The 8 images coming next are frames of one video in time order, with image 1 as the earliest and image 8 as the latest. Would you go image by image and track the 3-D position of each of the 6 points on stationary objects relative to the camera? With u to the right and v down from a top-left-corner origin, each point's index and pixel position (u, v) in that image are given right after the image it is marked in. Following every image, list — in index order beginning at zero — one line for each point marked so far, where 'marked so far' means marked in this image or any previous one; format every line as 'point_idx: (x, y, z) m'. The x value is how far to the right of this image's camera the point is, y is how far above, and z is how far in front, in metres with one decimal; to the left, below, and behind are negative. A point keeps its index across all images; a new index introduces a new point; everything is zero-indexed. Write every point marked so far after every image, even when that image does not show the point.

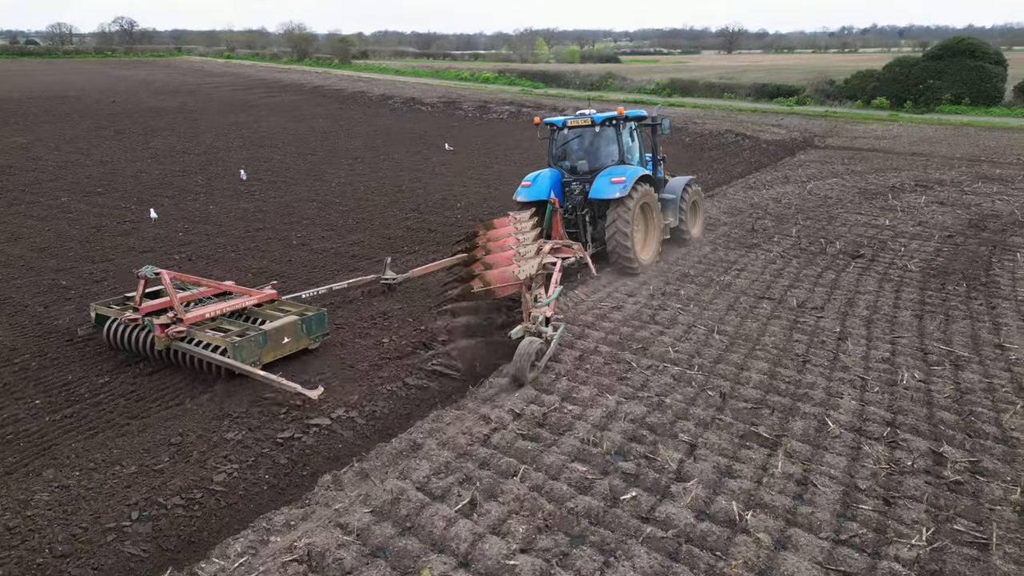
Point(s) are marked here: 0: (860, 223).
0: (+5.2, +1.0, +11.1) m
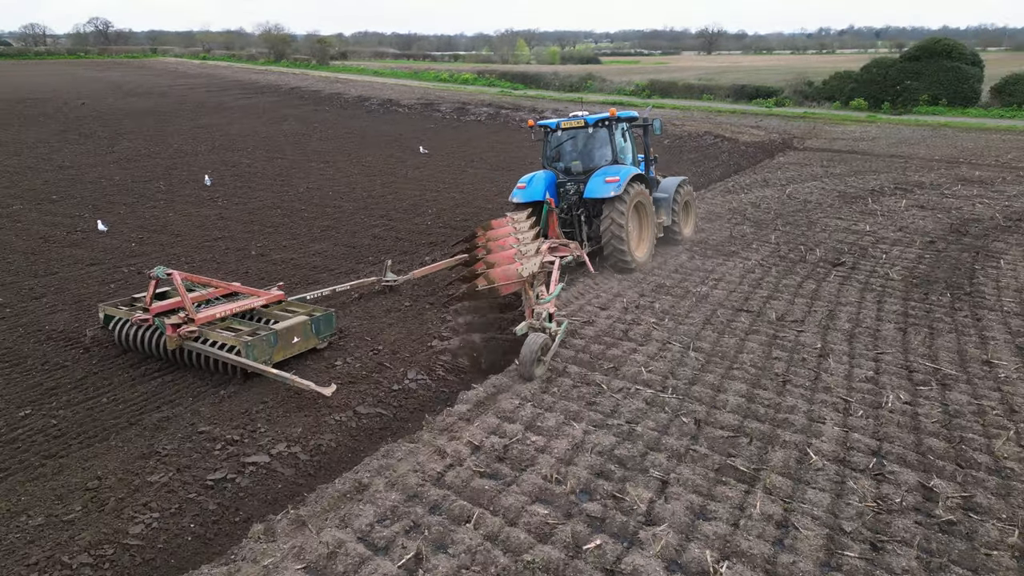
0: (+4.8, +0.9, +10.8) m
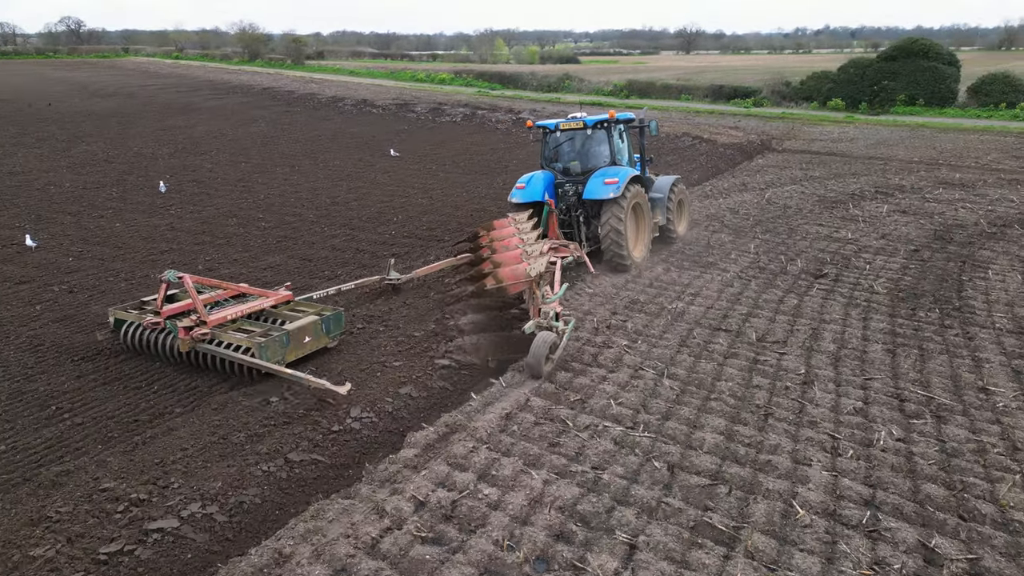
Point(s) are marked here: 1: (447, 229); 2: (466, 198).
0: (+4.3, +0.7, +10.4) m
1: (-1.0, +0.9, +11.0) m
2: (-0.8, +1.7, +13.6) m
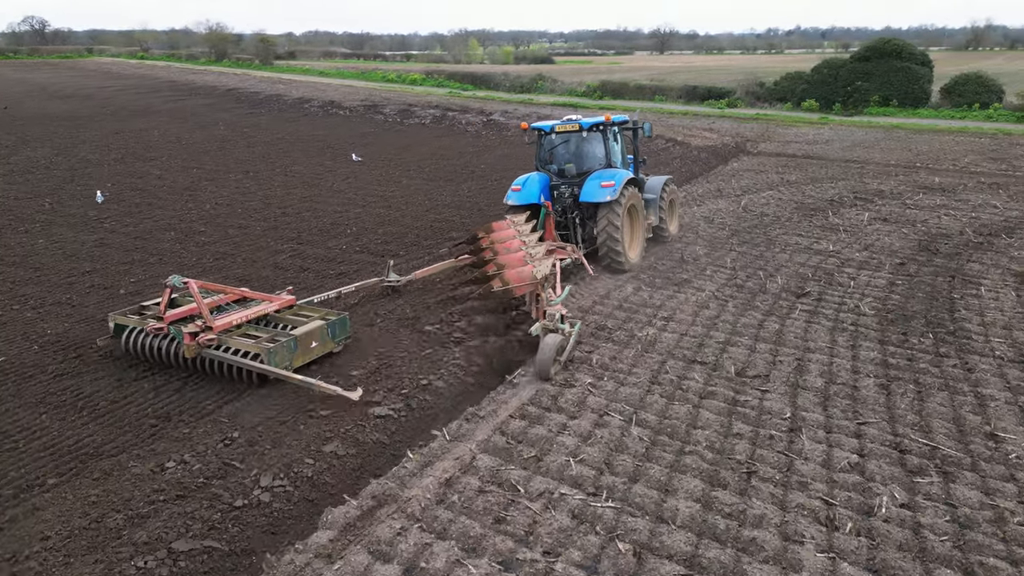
0: (+3.8, +0.5, +9.8) m
1: (-1.5, +0.6, +10.2) m
2: (-1.5, +1.4, +12.9) m
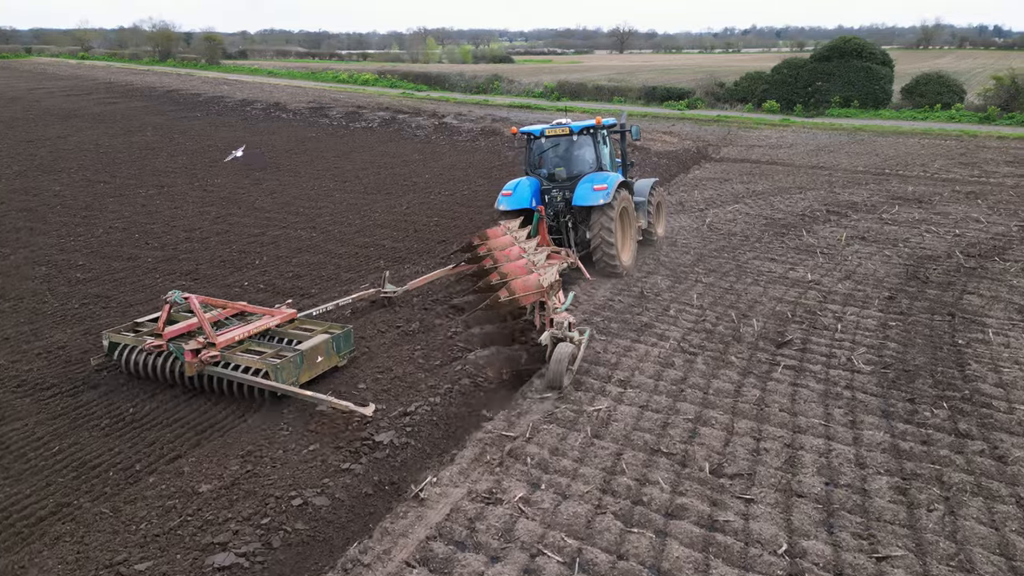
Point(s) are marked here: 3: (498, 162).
0: (+3.1, +0.1, +8.6) m
1: (-2.3, +0.1, +8.8) m
2: (-2.4, +0.9, +11.4) m
3: (-0.4, +3.2, +19.3) m
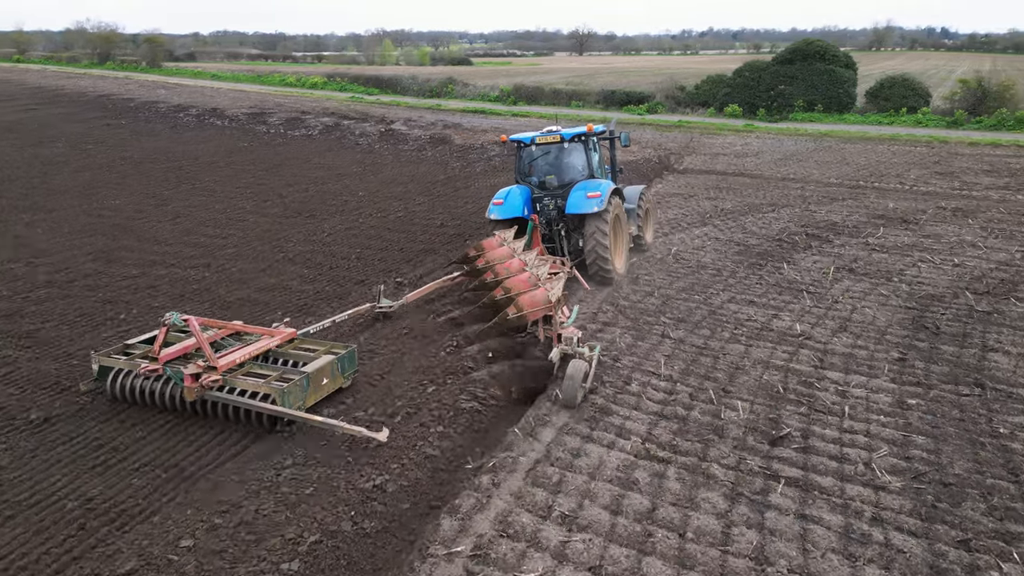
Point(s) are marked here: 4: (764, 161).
0: (+2.4, -0.4, +7.1) m
1: (-3.0, -0.5, +7.0) m
2: (-3.2, +0.3, +9.6) m
3: (-1.6, +2.6, +17.6) m
4: (+6.5, +3.3, +19.2) m
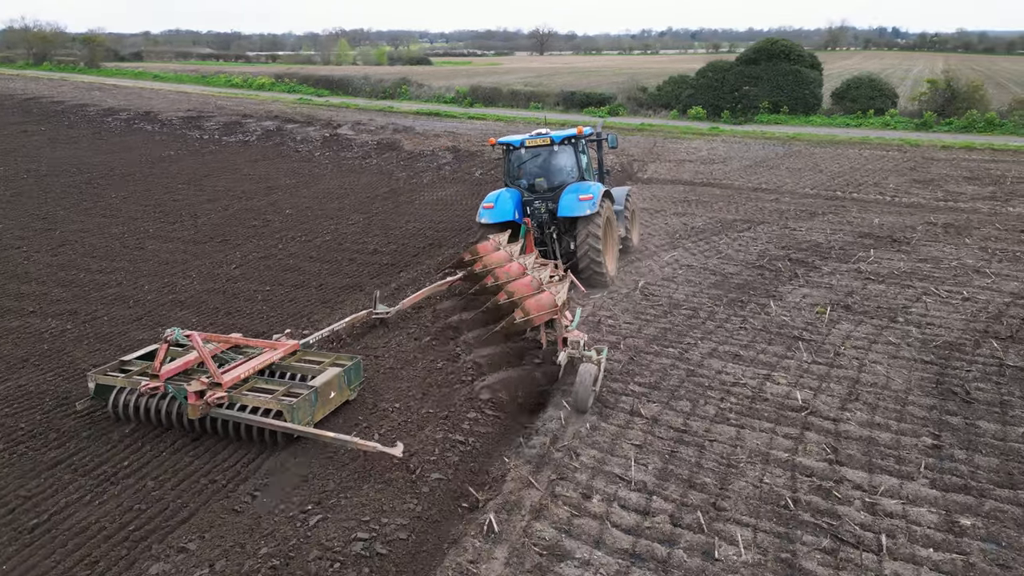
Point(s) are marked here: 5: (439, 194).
0: (+1.8, -0.9, +5.7) m
1: (-3.5, -1.0, +5.3) m
2: (-3.9, -0.2, +7.9) m
3: (-2.7, +2.1, +15.9) m
4: (+5.3, +2.9, +17.9) m
5: (-1.5, +2.0, +15.5) m
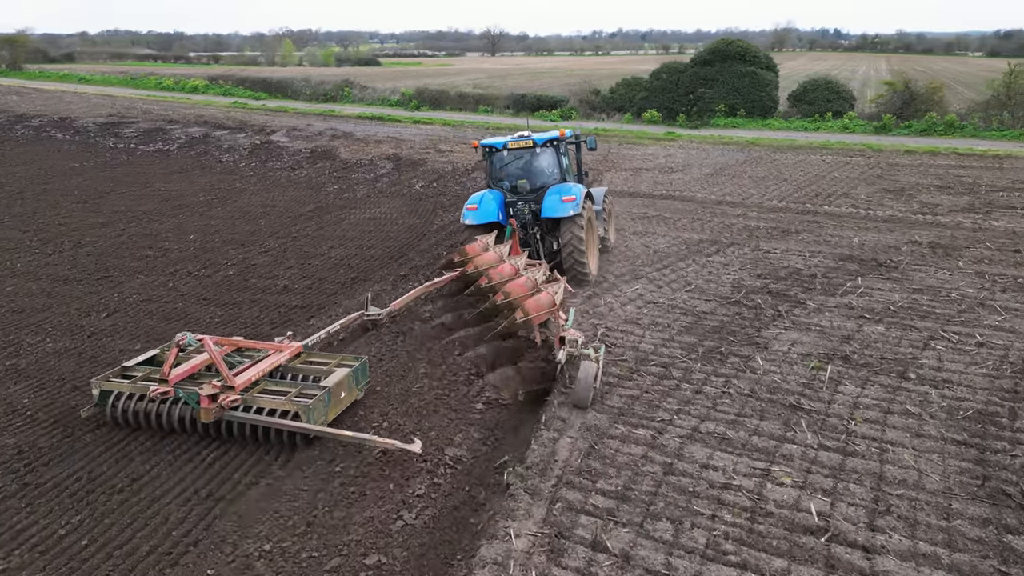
0: (+1.4, -1.3, +4.2) m
1: (-3.9, -1.6, +3.6) m
2: (-4.5, -0.8, +6.1) m
3: (-3.8, +1.6, +14.2) m
4: (+4.1, +2.5, +16.7) m
5: (-2.6, +1.4, +13.9) m
